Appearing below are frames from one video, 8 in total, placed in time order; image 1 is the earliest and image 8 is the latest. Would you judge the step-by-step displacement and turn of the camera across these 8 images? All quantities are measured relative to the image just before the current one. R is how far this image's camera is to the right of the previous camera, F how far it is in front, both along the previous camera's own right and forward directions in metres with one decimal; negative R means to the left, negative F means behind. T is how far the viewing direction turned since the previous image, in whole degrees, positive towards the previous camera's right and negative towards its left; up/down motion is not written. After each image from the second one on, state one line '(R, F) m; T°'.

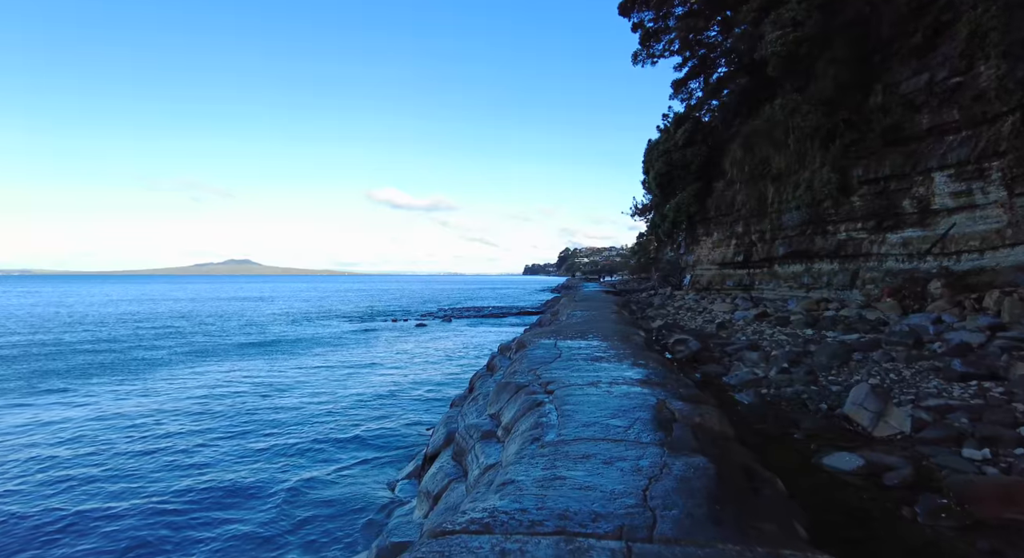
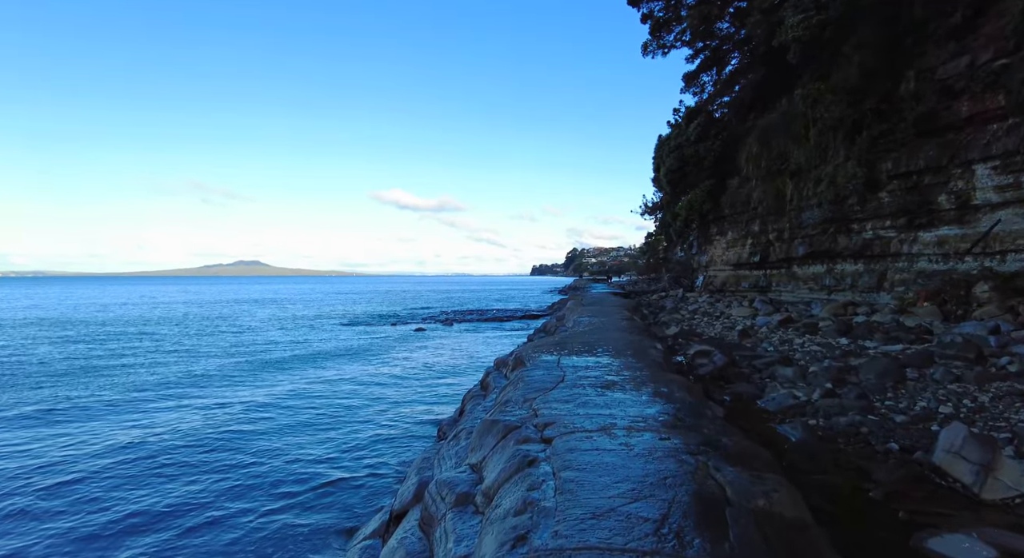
(+0.1, +0.9) m; -1°
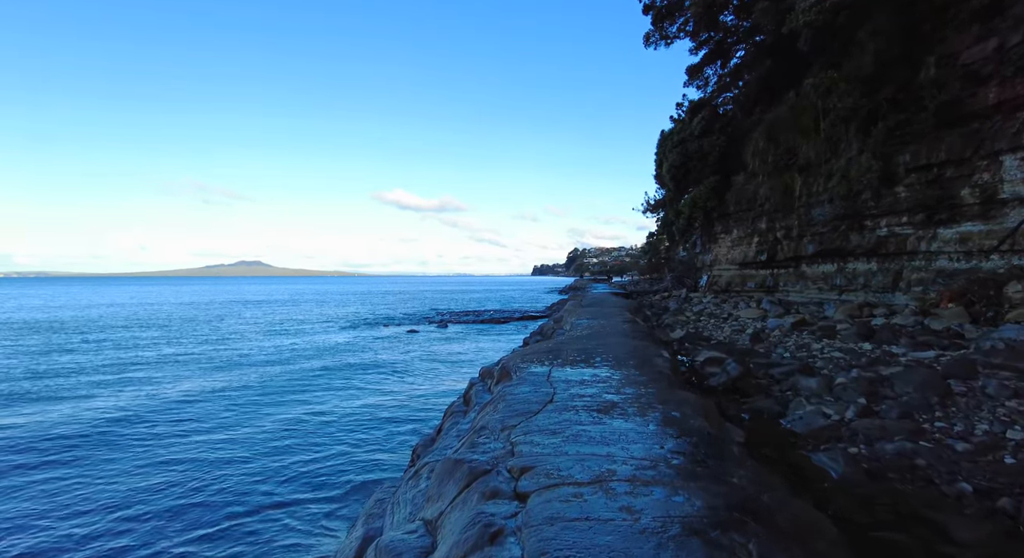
(+0.2, +0.8) m; 0°
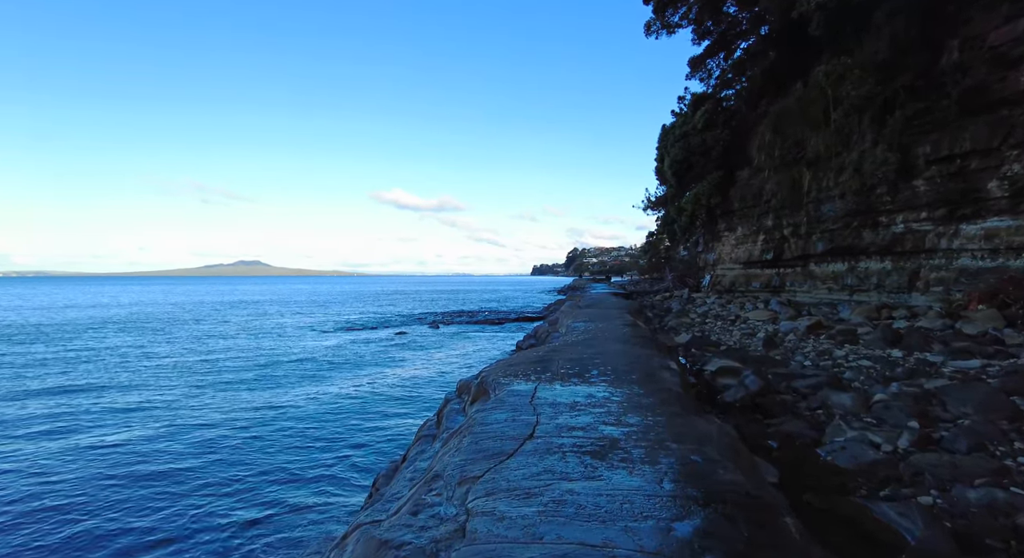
(+0.2, +0.9) m; 0°
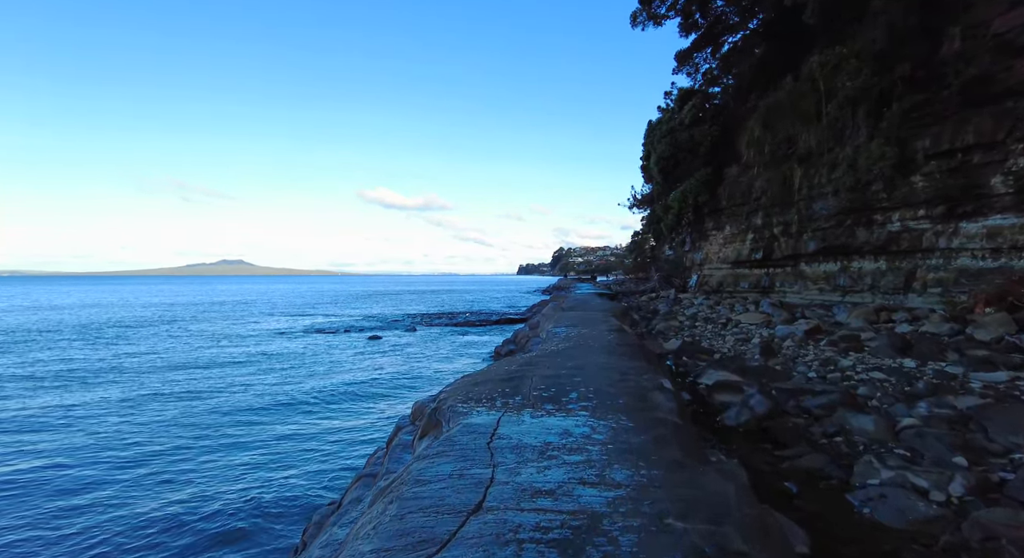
(+0.2, +0.9) m; +2°
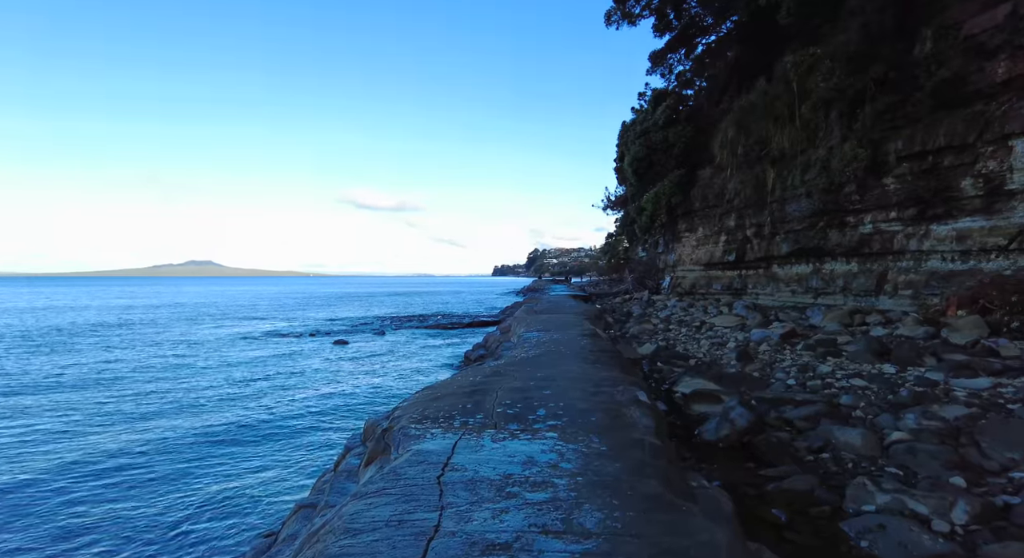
(+0.2, +0.5) m; +3°
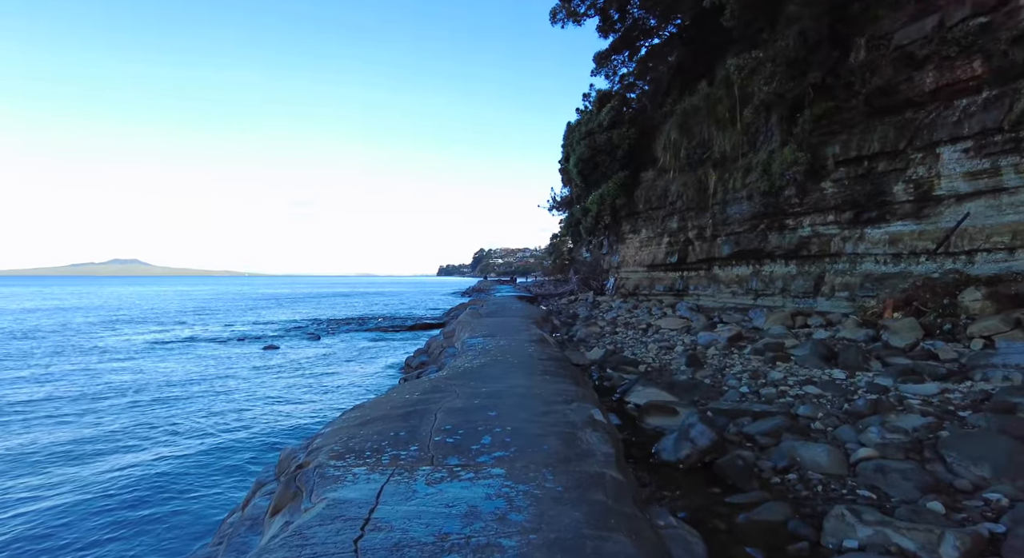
(+0.1, +0.7) m; +6°
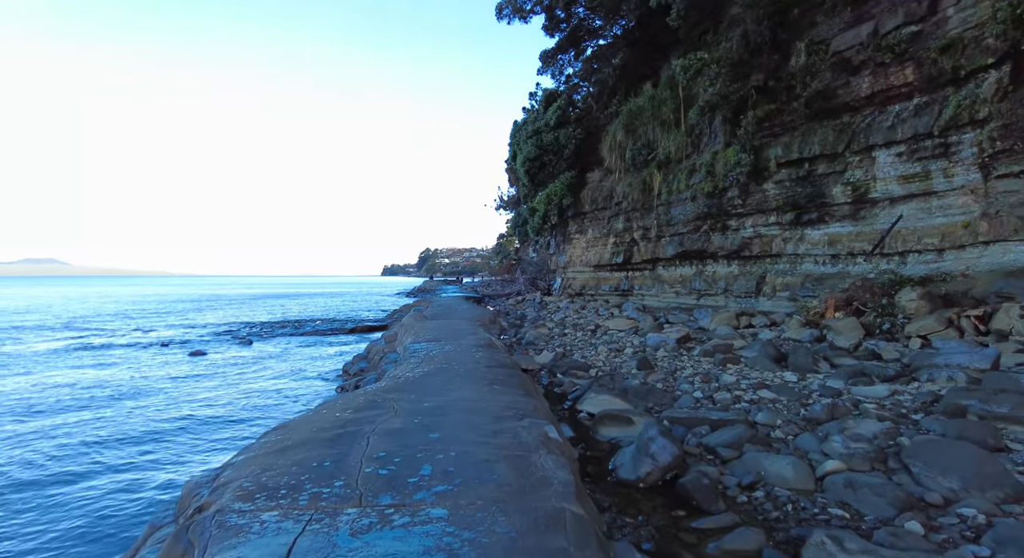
(0.0, +0.6) m; +6°
